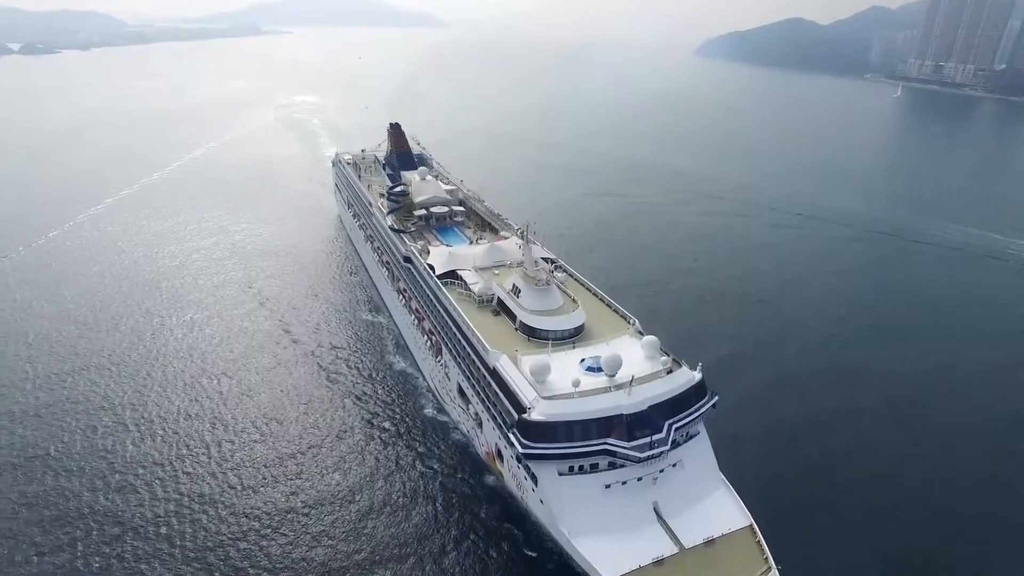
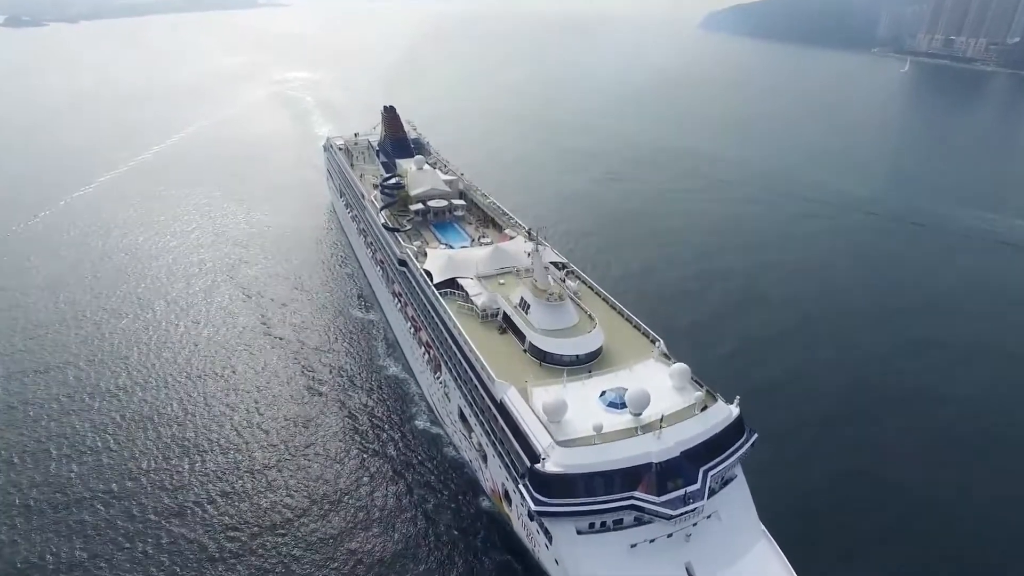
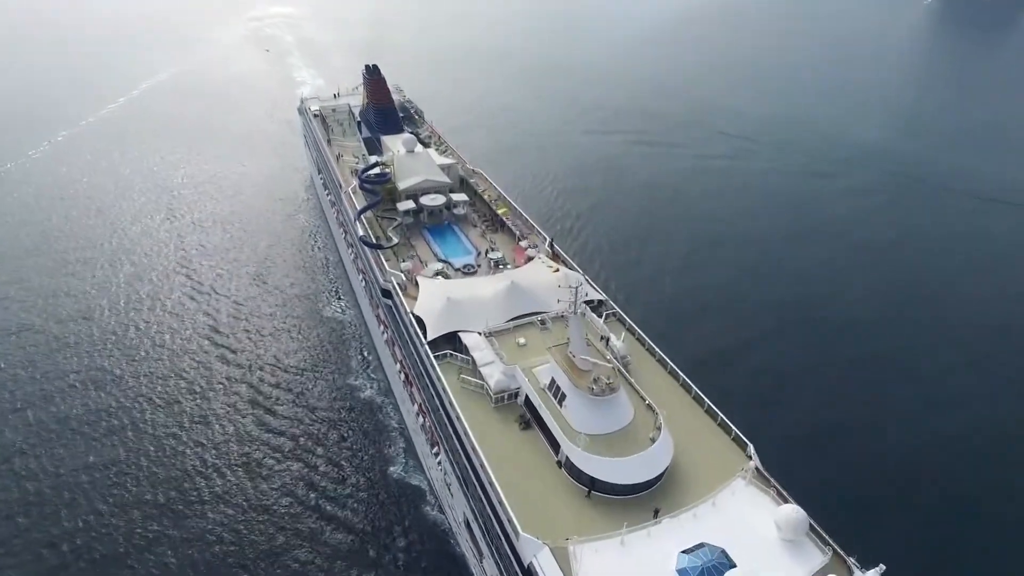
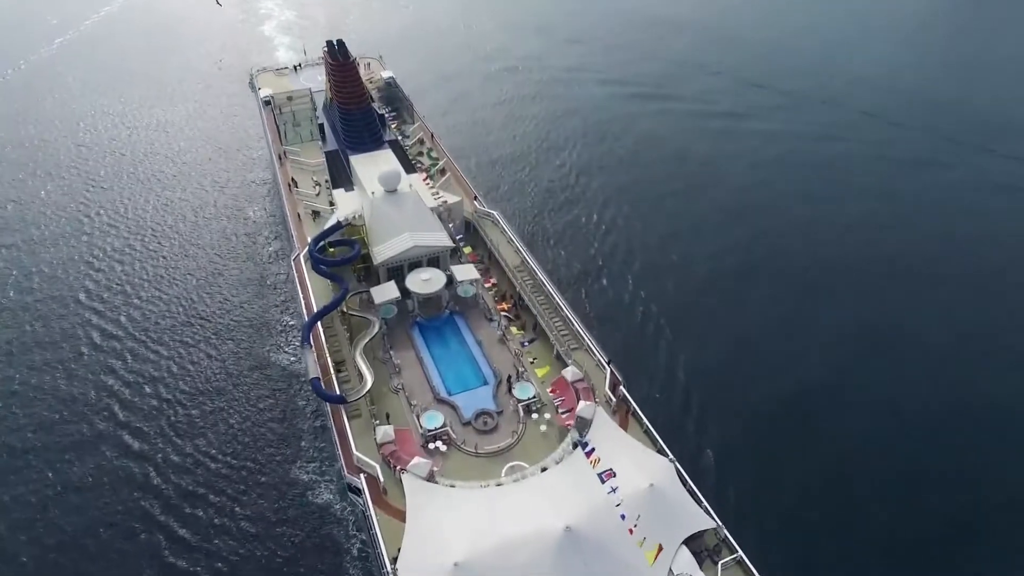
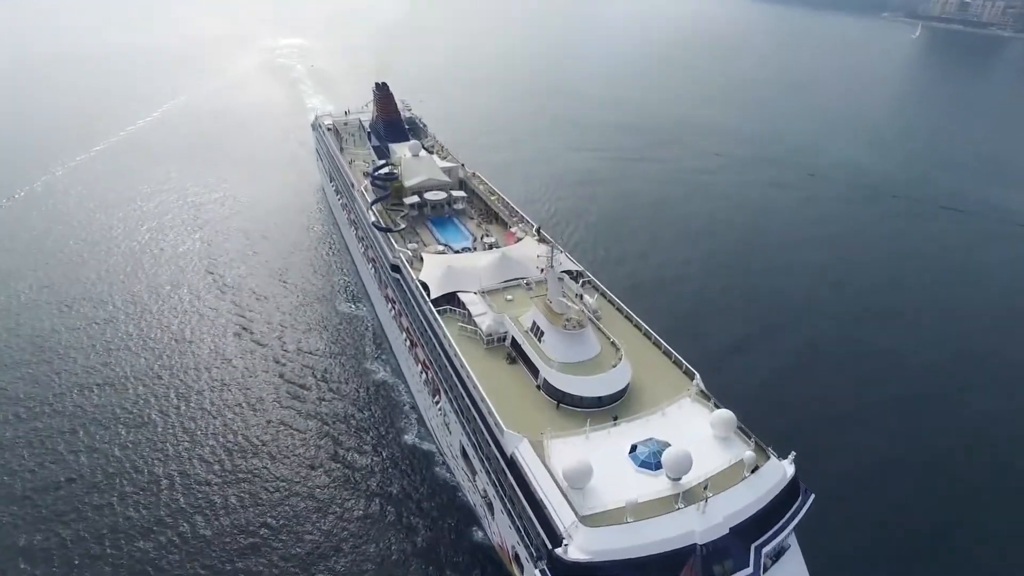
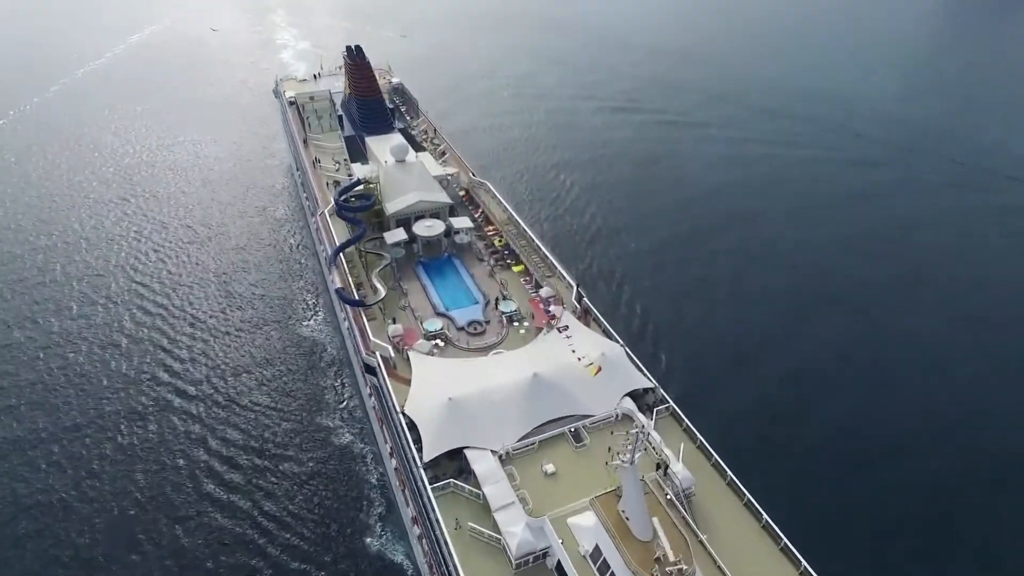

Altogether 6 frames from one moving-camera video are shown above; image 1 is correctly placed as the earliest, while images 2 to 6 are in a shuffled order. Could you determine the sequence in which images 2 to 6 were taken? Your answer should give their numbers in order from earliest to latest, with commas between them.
2, 5, 3, 6, 4
